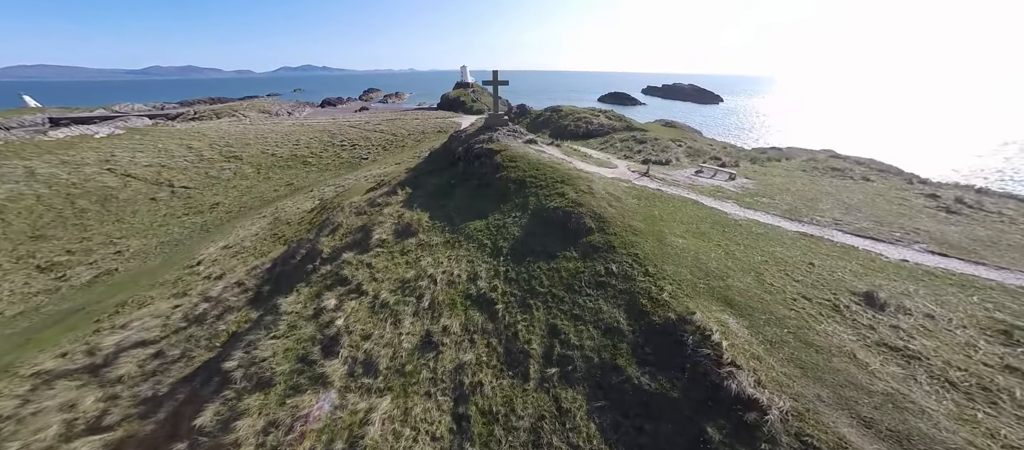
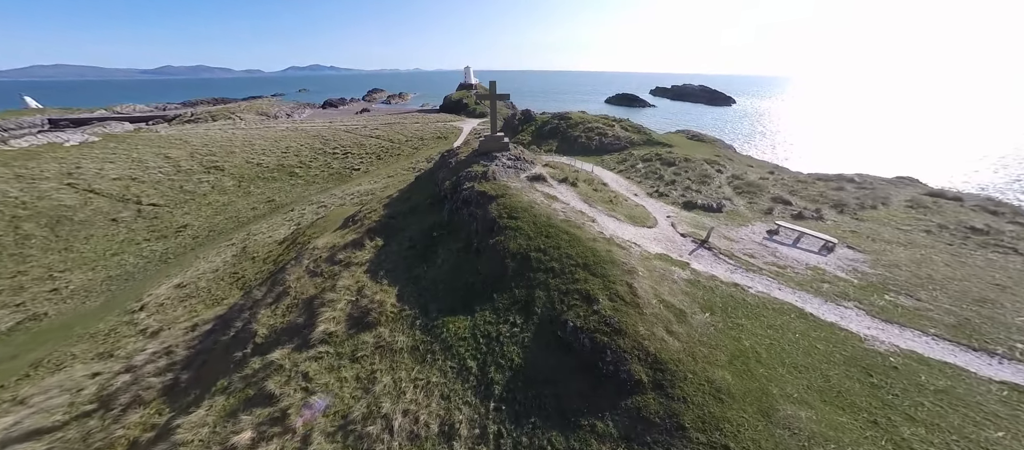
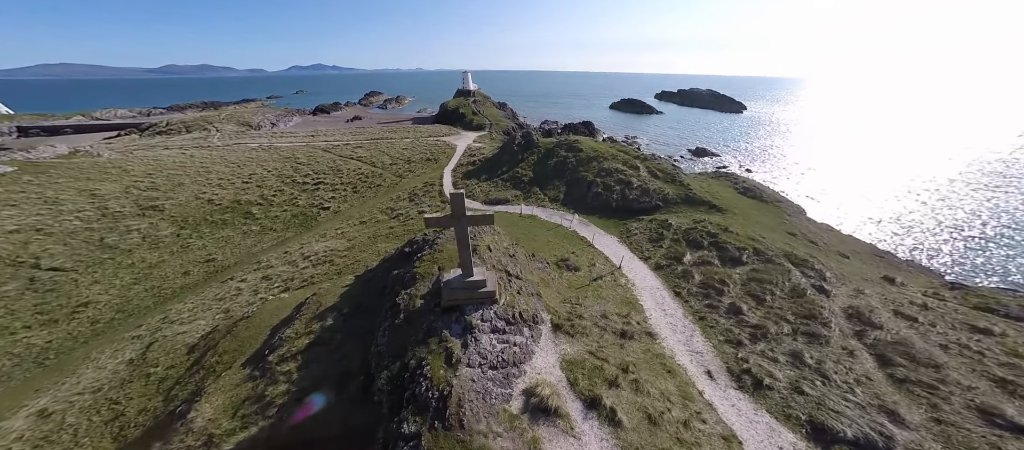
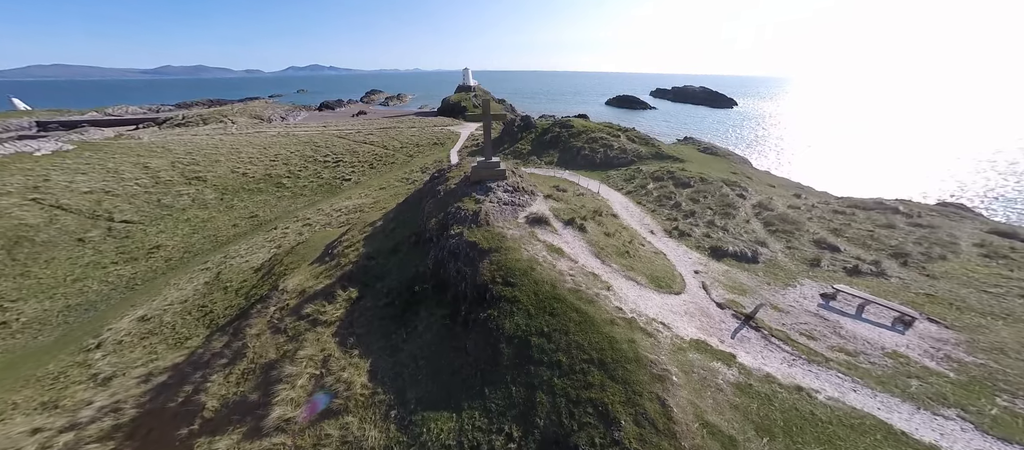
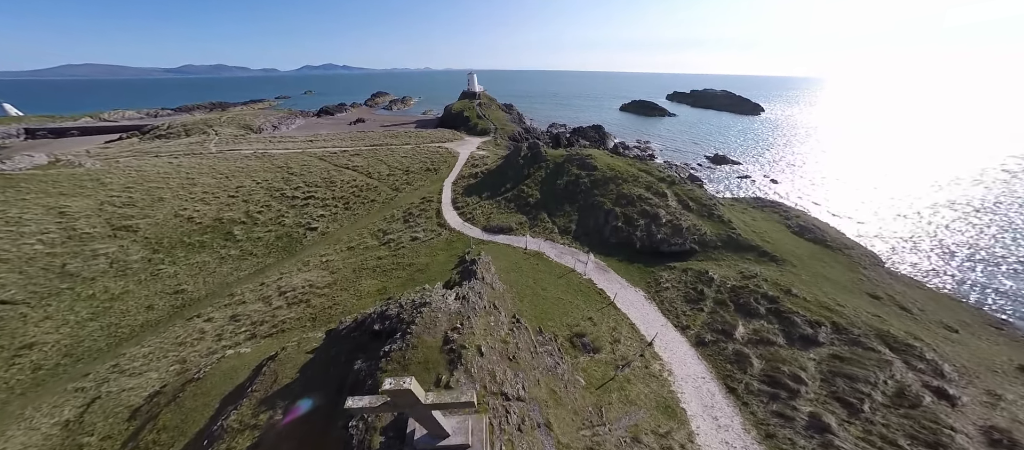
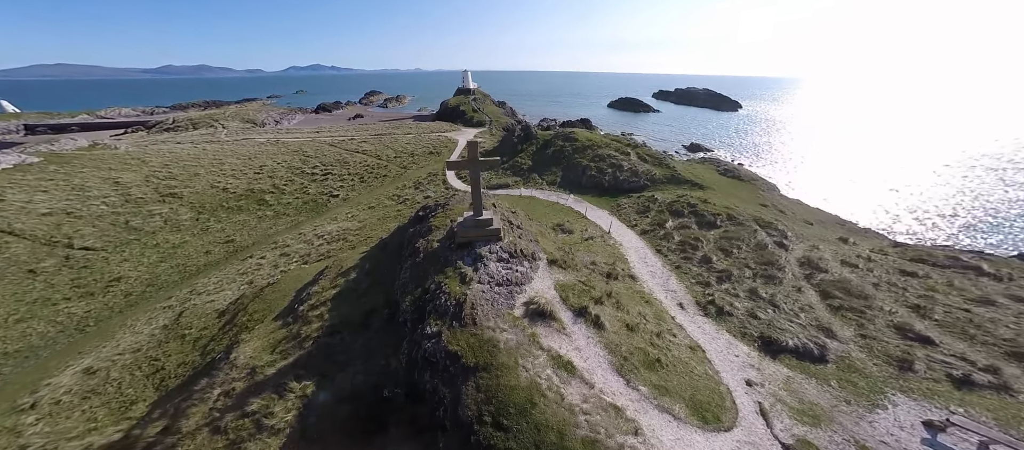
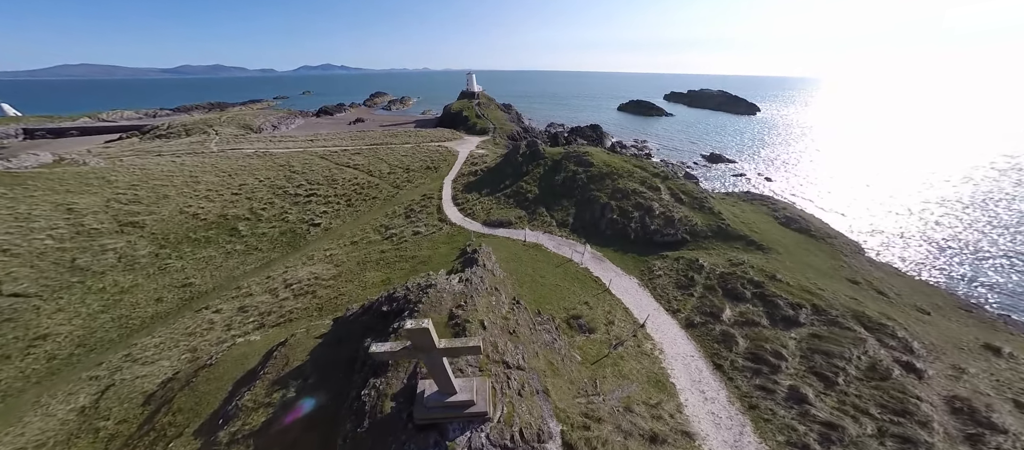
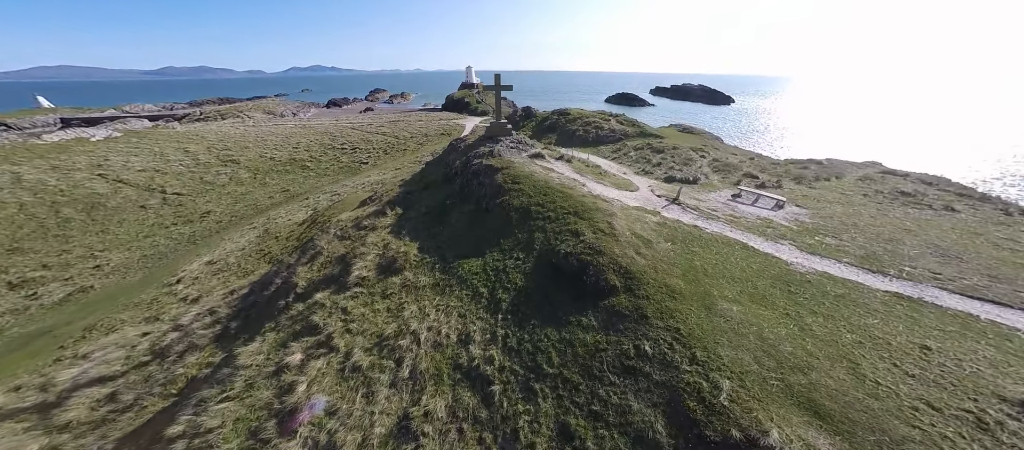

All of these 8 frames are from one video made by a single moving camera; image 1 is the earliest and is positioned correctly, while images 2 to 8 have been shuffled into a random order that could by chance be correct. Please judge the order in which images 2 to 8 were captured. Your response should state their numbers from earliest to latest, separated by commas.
8, 2, 4, 6, 3, 7, 5
